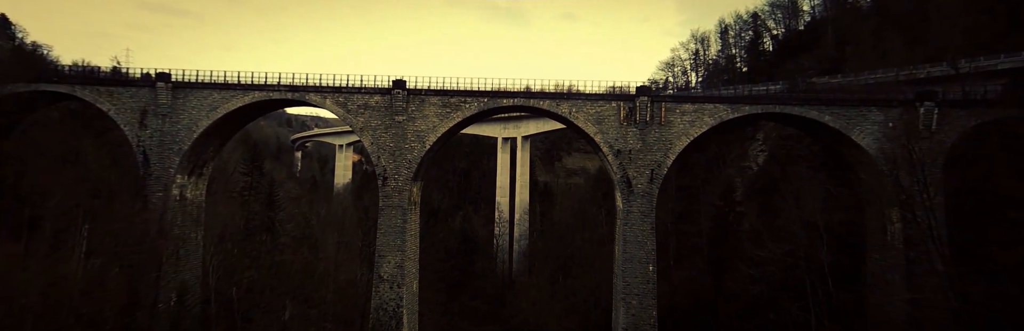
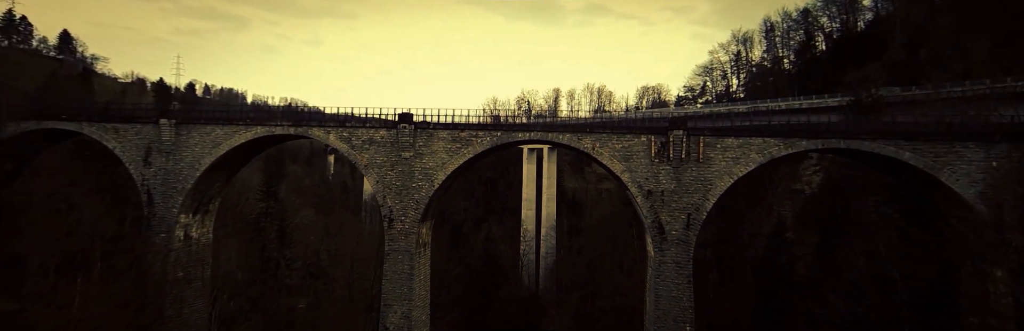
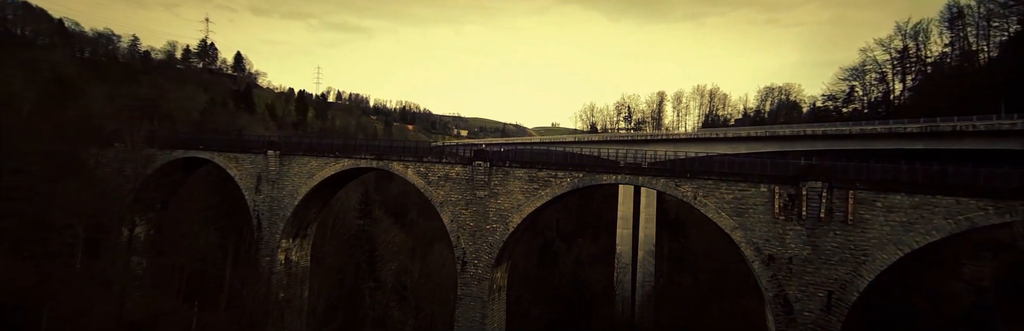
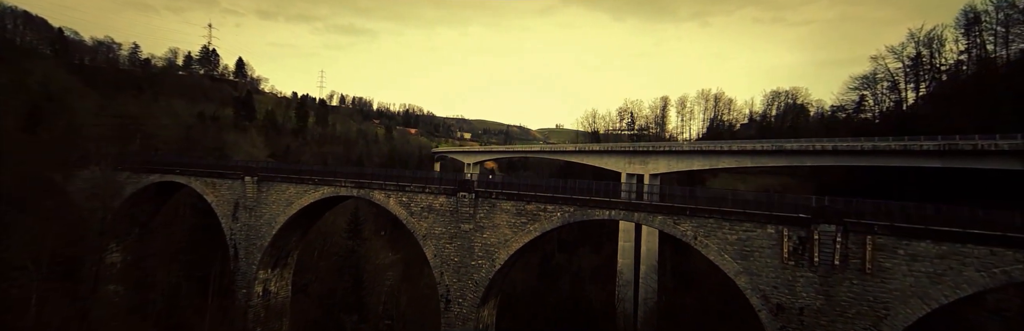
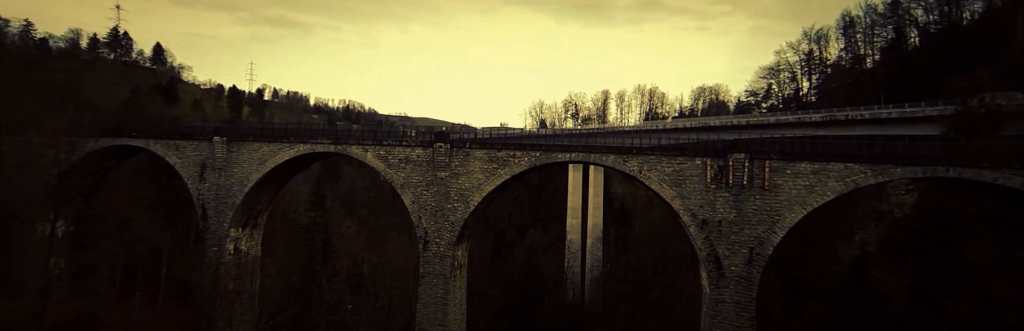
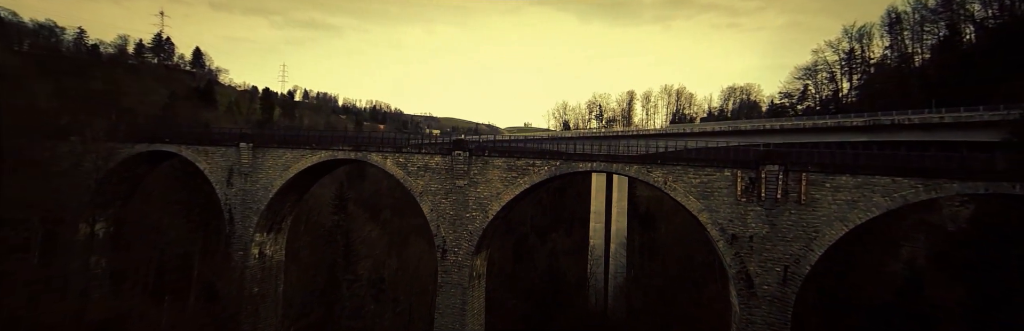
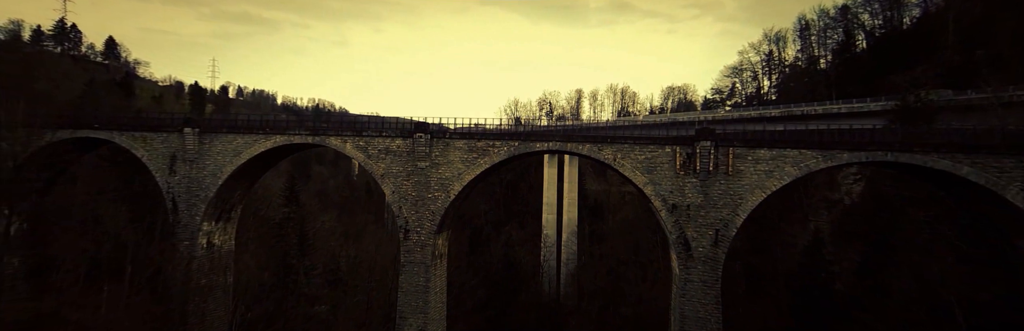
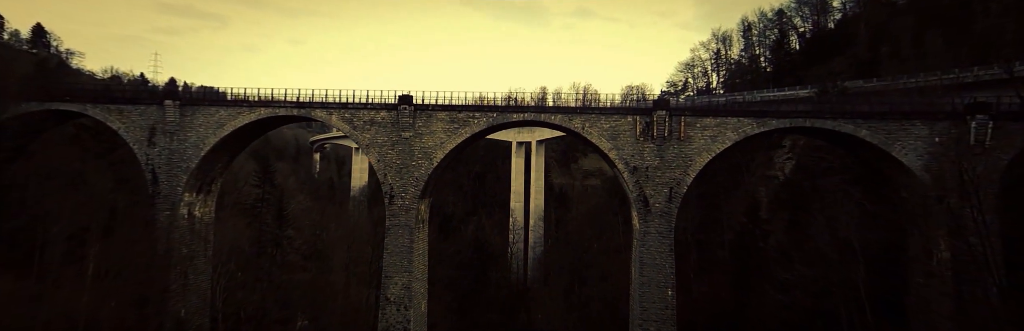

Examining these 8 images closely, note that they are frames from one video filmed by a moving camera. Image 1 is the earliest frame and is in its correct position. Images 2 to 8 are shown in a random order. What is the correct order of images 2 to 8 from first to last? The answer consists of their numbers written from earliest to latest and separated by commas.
8, 2, 7, 5, 6, 3, 4
